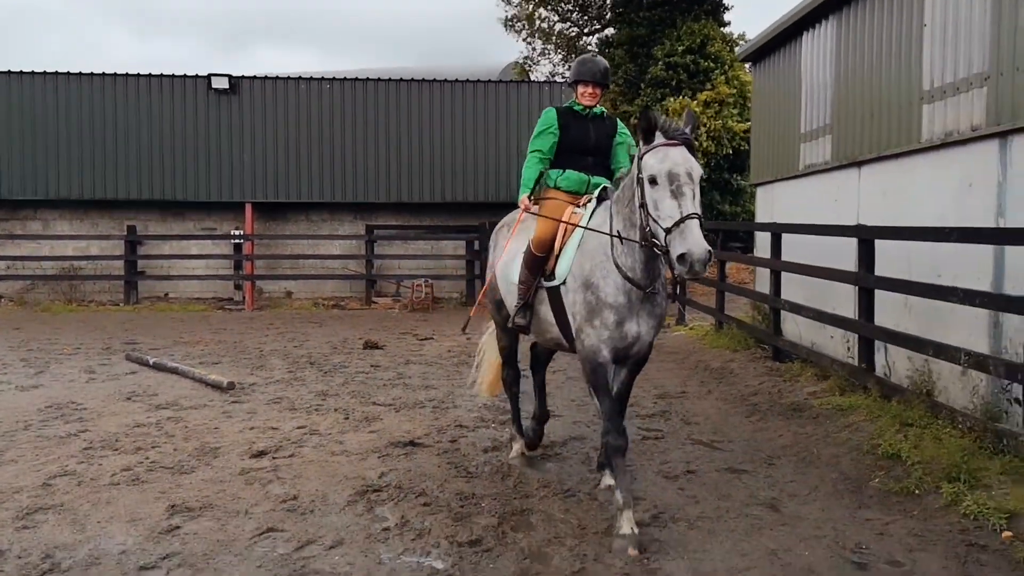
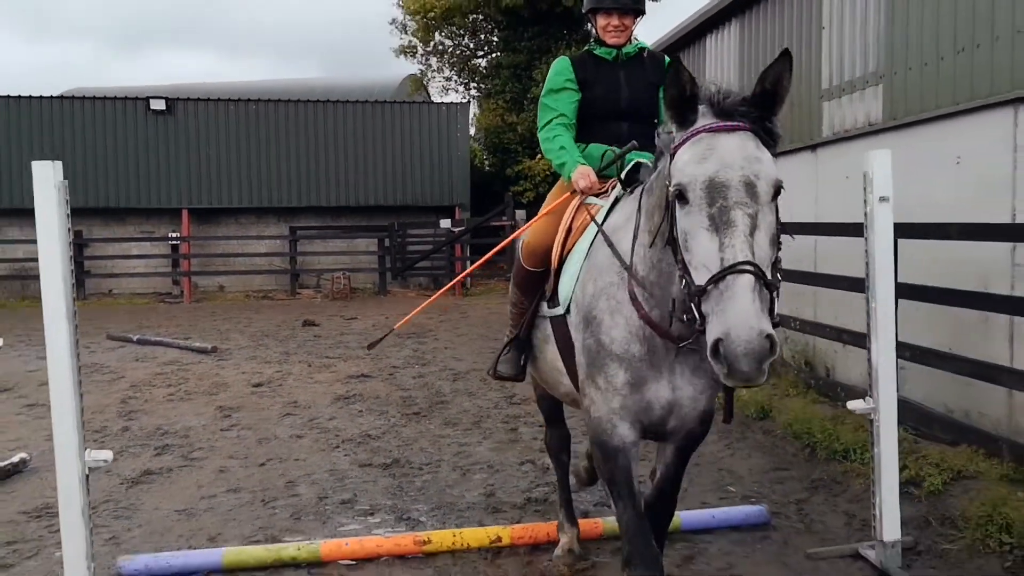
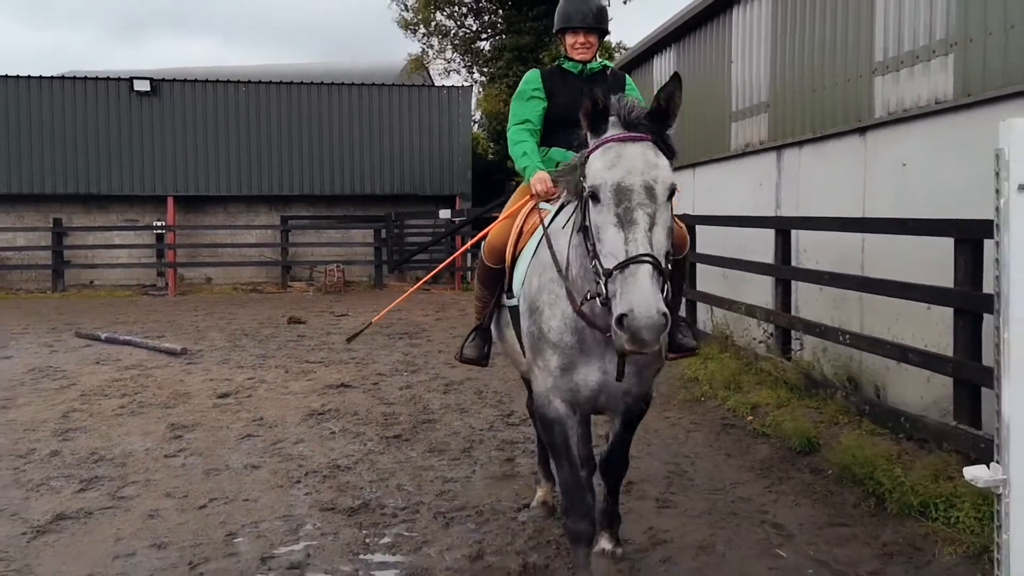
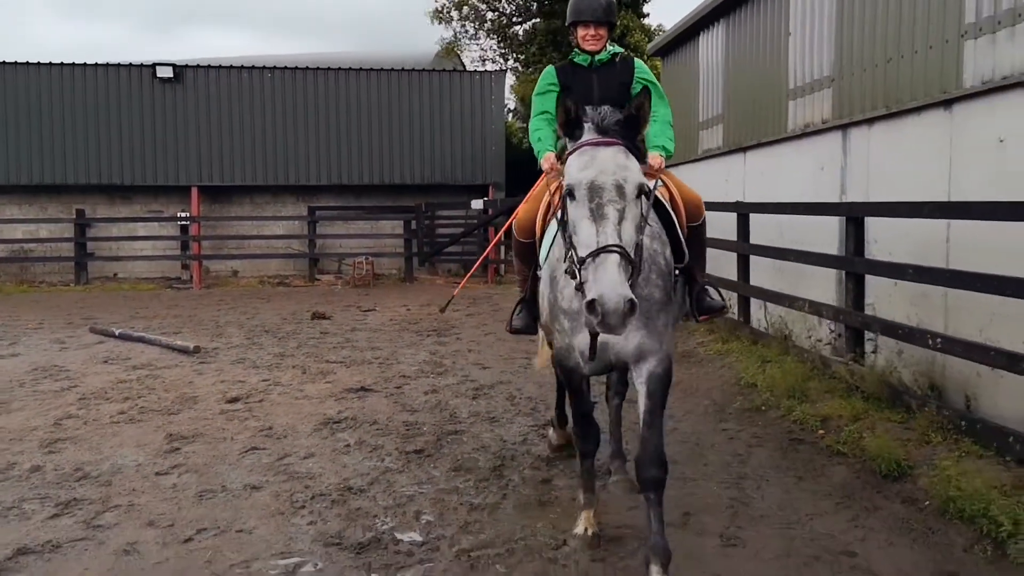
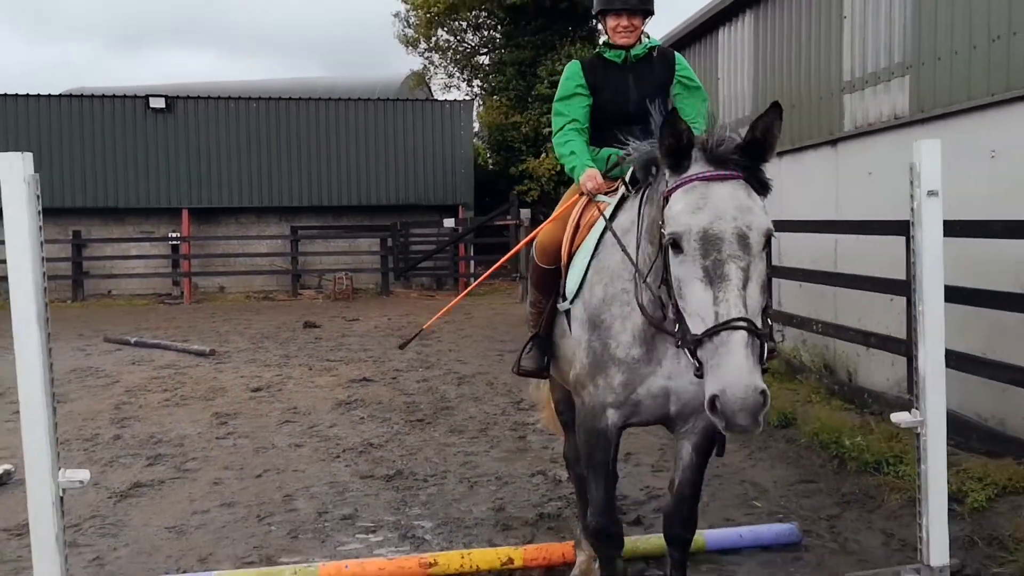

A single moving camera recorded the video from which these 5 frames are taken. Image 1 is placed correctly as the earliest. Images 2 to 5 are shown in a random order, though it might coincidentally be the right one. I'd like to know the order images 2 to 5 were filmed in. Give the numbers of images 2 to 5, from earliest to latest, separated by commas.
4, 3, 5, 2
